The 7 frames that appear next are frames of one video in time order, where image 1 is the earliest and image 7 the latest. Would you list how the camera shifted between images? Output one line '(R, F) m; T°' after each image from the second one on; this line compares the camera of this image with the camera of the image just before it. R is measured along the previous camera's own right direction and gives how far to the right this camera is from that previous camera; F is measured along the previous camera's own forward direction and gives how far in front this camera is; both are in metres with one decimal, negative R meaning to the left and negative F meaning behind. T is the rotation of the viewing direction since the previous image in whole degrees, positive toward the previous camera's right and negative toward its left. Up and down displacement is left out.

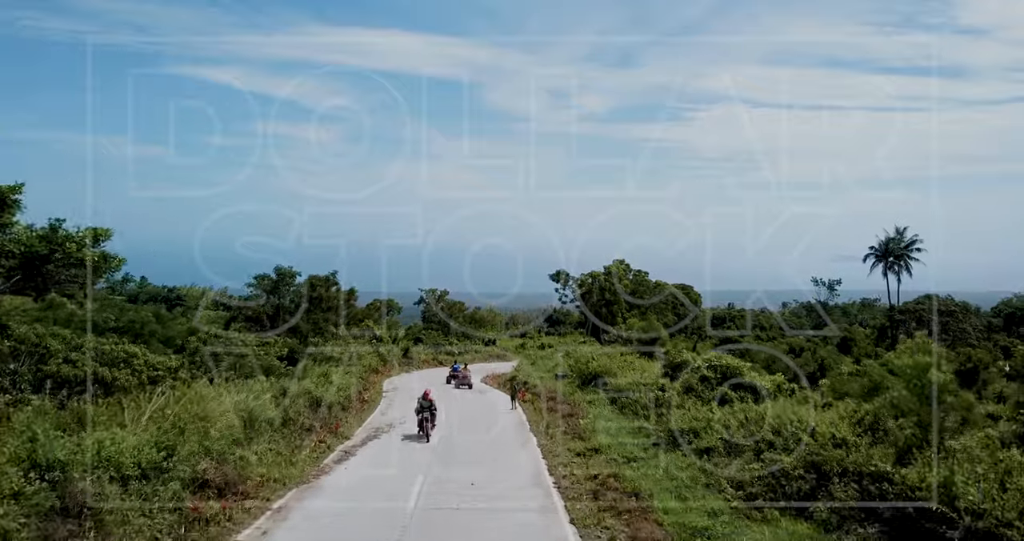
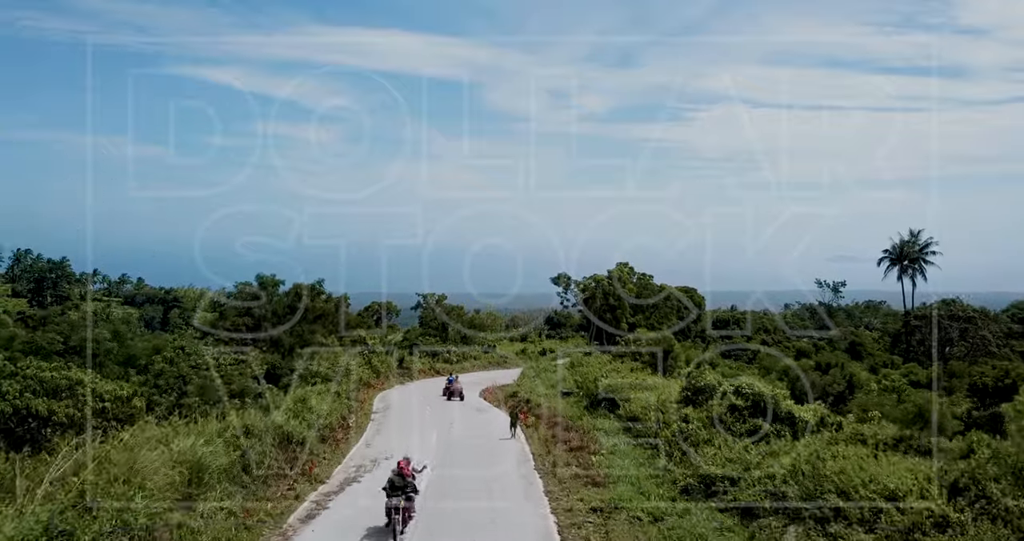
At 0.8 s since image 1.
(0.0, +1.4) m; 0°
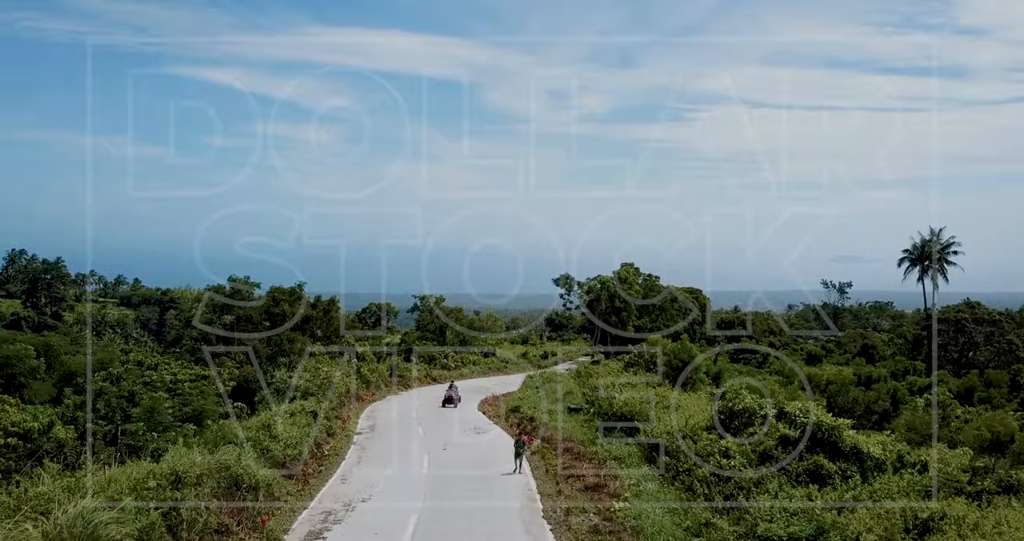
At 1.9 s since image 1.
(0.0, +1.8) m; 0°
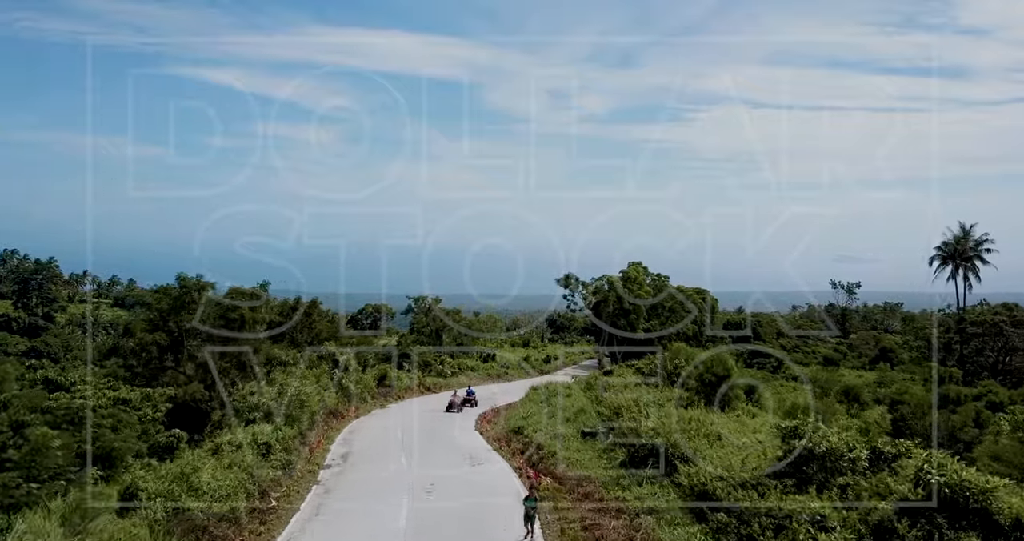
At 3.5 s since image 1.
(0.0, +2.5) m; 0°
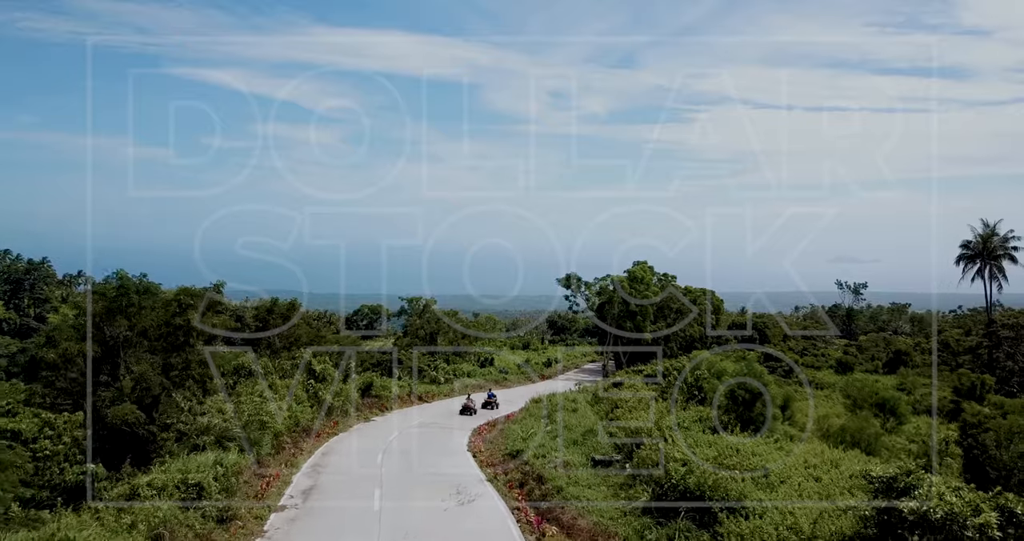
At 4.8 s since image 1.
(0.0, +2.0) m; 0°
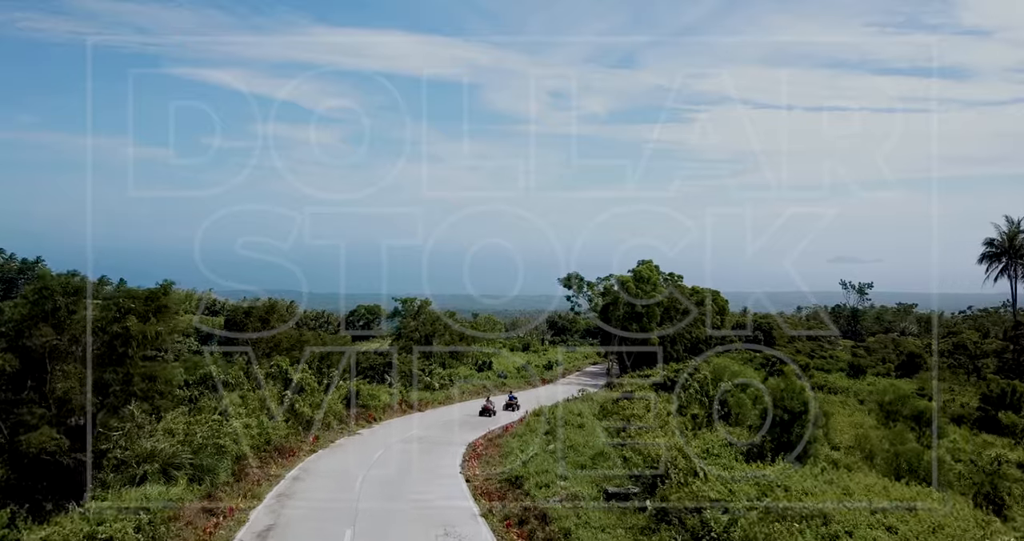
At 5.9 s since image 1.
(0.0, +1.6) m; 0°
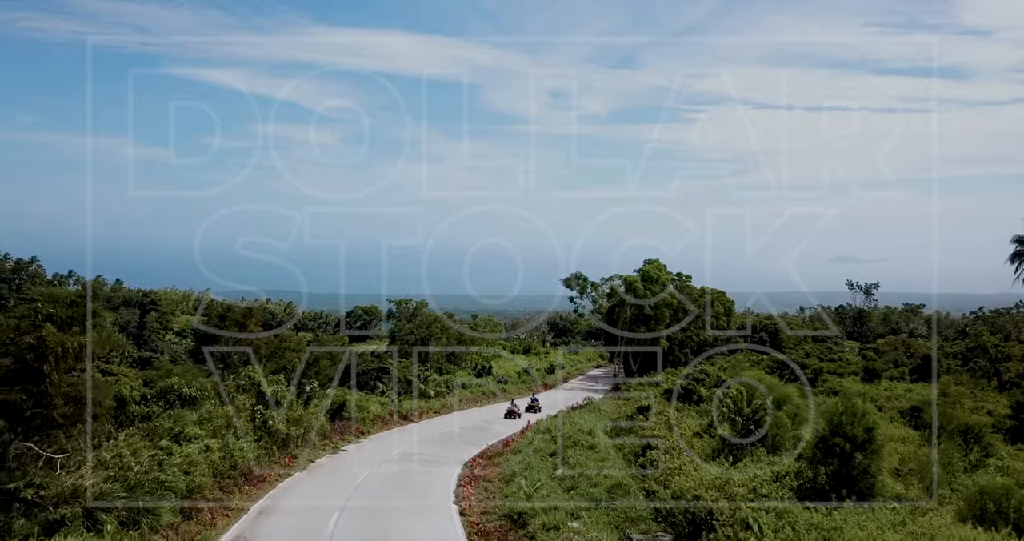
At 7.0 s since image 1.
(0.0, +1.7) m; 0°
